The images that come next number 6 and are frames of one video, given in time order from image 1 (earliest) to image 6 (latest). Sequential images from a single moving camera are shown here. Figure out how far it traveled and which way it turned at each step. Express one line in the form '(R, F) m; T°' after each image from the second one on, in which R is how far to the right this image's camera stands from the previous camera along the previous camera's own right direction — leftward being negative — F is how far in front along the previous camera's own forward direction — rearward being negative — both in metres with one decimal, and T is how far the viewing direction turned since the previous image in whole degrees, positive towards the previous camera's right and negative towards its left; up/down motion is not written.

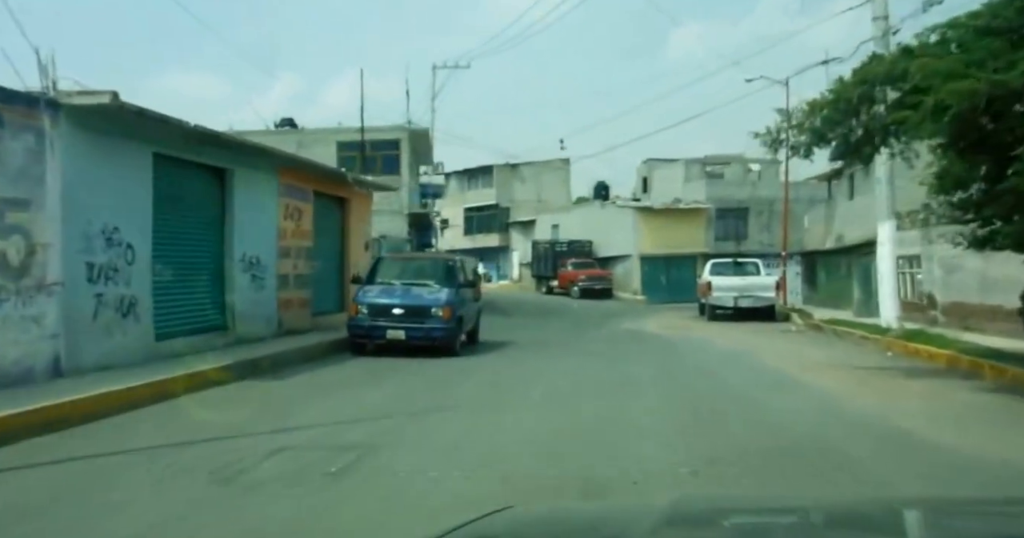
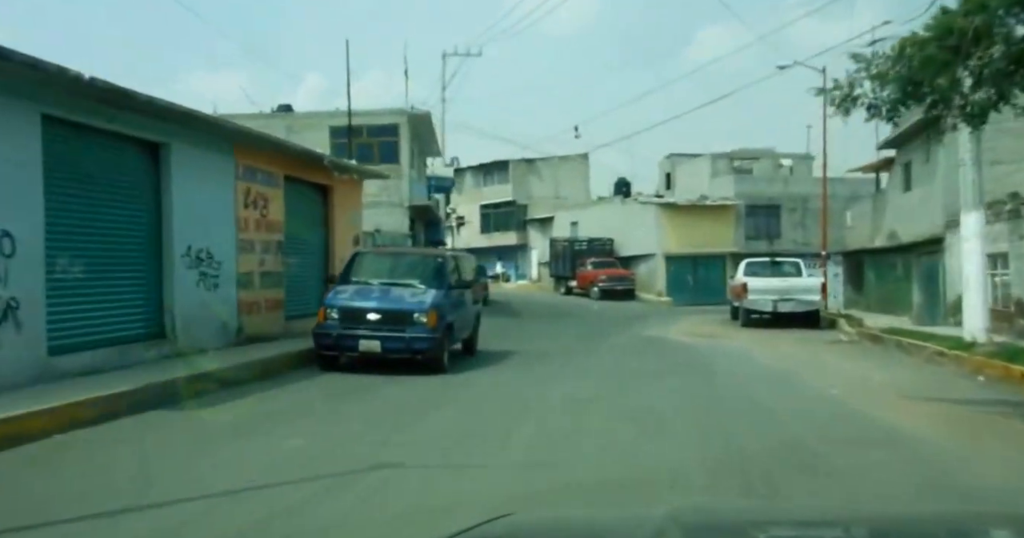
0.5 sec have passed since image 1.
(+0.4, +2.8) m; -2°
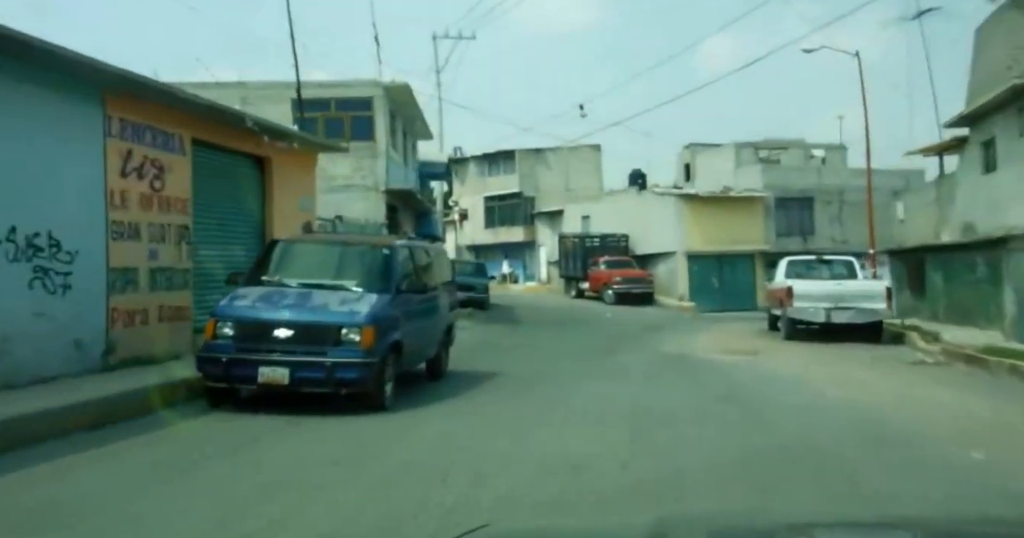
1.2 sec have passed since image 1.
(+0.6, +4.0) m; -1°
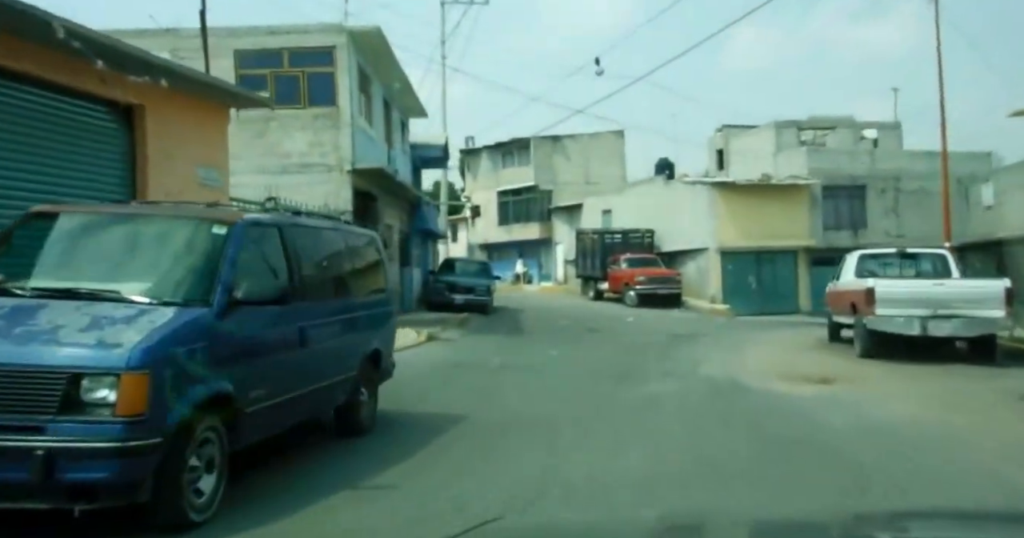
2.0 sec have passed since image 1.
(+0.6, +4.6) m; -2°
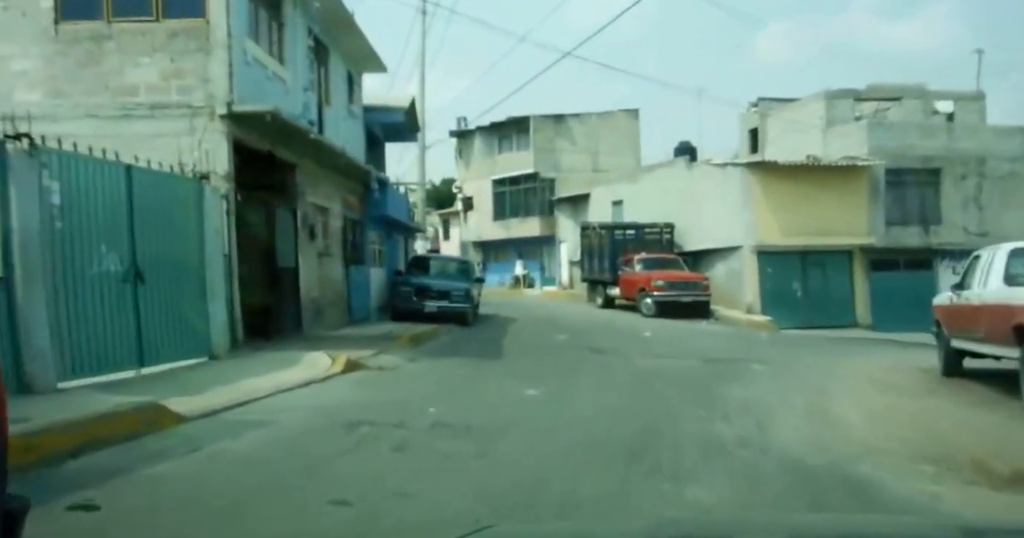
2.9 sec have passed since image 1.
(+0.8, +6.1) m; -1°
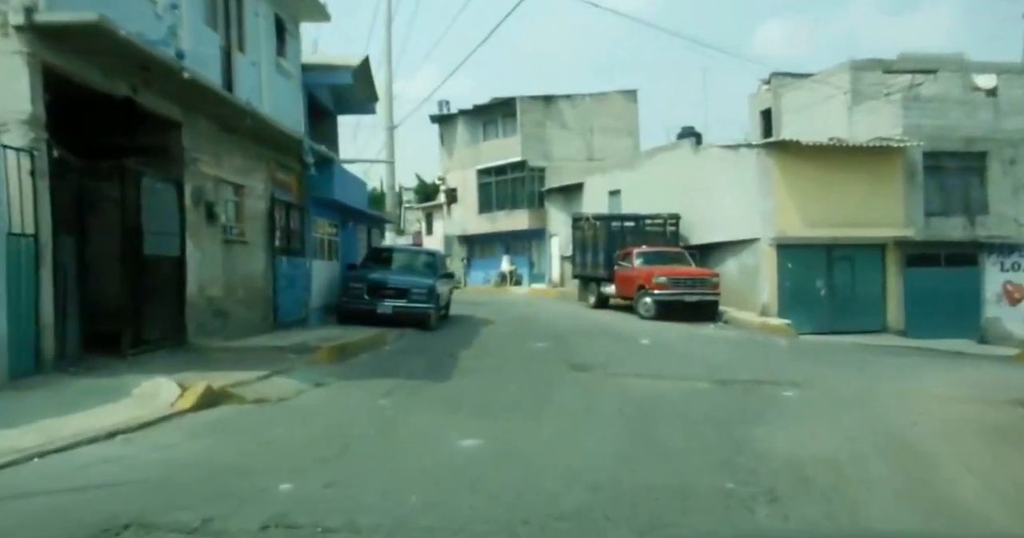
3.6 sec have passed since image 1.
(+0.7, +3.9) m; 0°
